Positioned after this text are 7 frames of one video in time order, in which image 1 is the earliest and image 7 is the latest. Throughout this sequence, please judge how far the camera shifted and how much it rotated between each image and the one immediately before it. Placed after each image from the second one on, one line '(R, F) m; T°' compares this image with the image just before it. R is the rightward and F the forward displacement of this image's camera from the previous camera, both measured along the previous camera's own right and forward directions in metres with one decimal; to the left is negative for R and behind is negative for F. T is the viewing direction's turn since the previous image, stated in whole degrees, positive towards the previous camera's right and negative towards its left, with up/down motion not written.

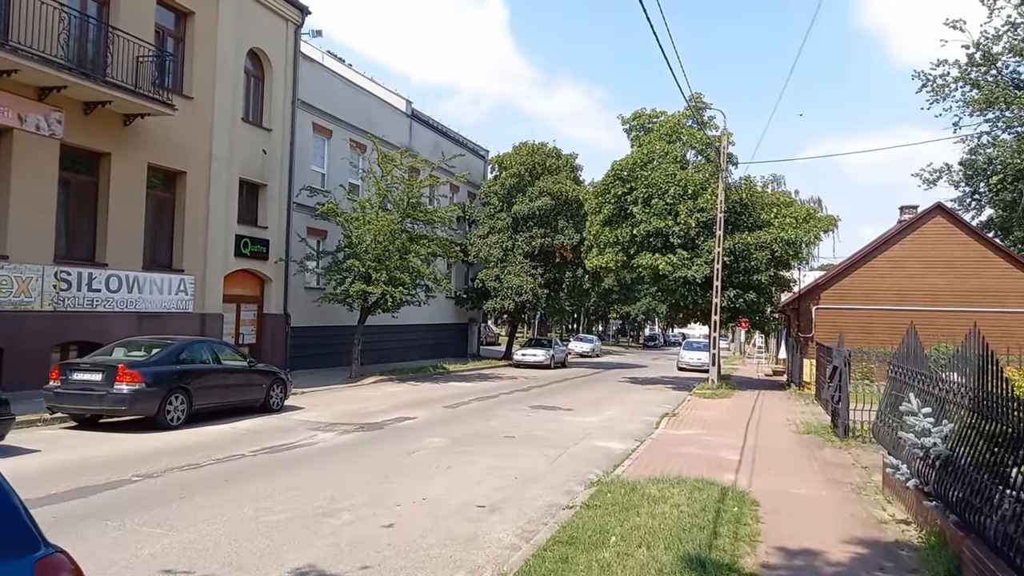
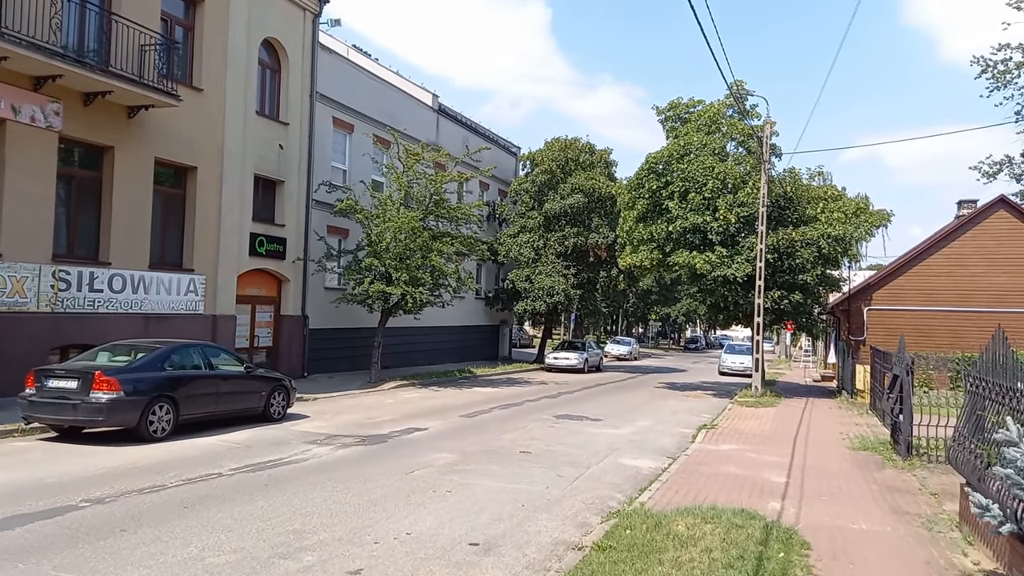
(+0.3, +1.2) m; -3°
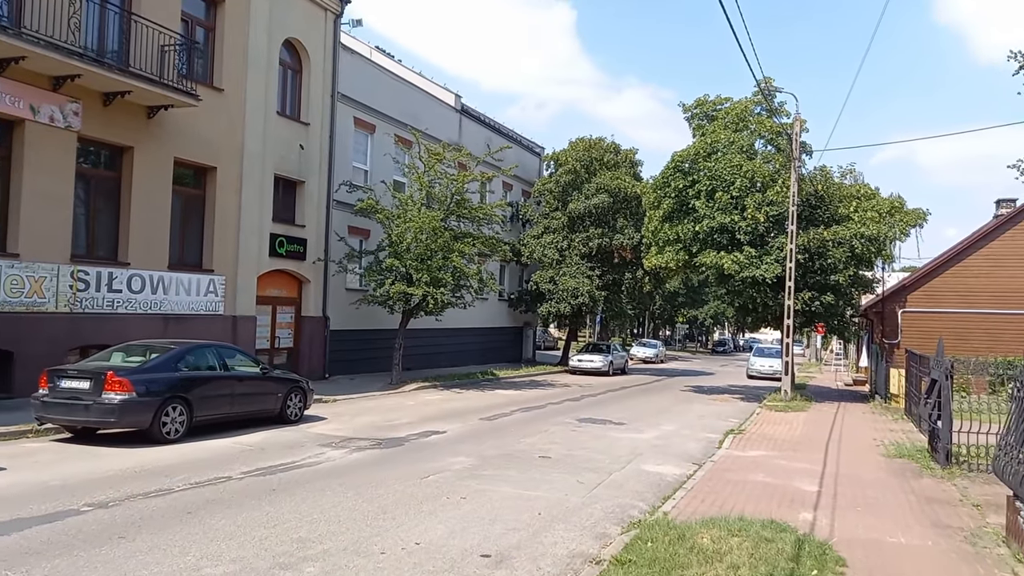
(+0.1, +0.3) m; -2°
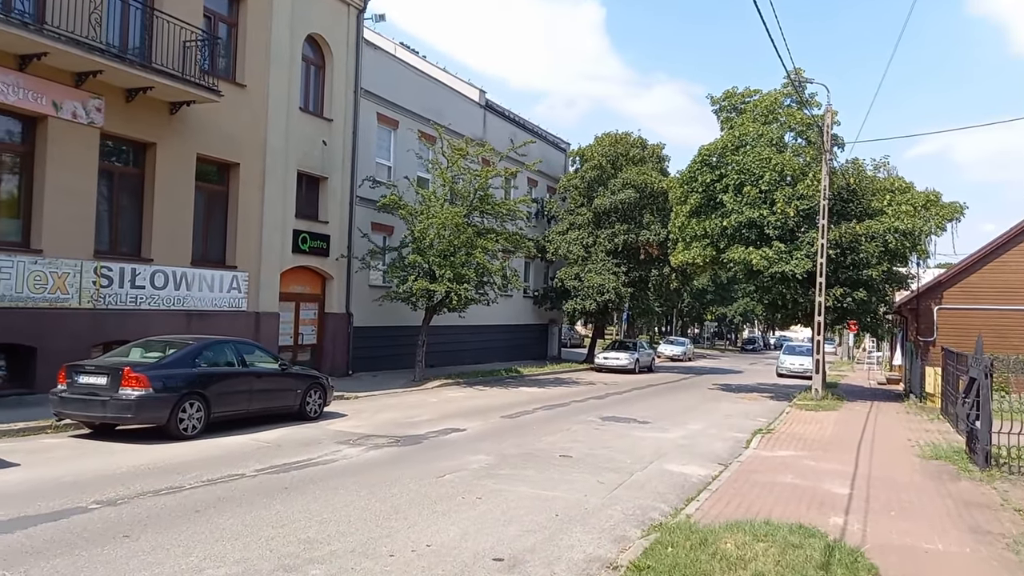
(+0.1, +0.2) m; -2°
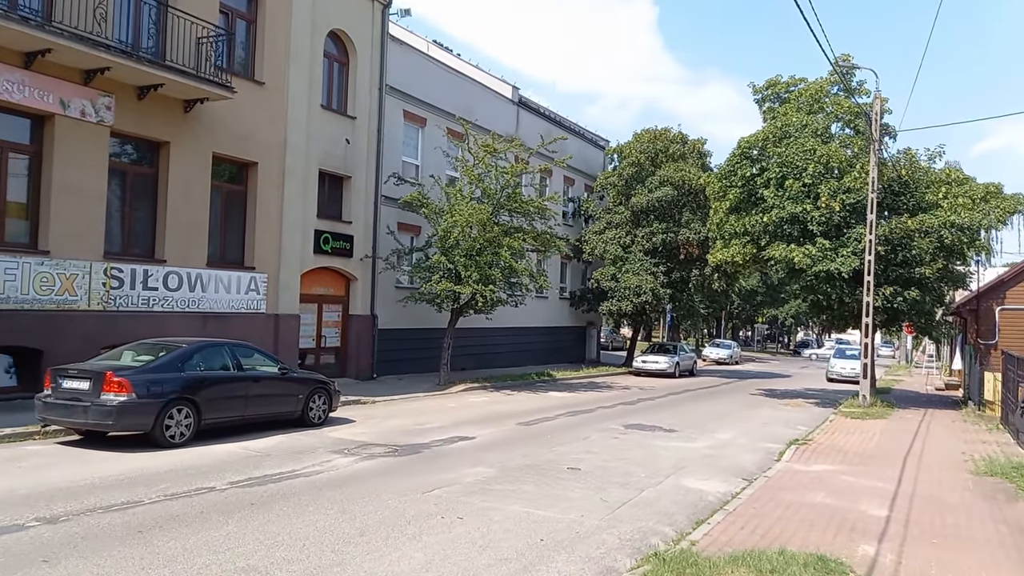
(+0.6, +0.8) m; -4°
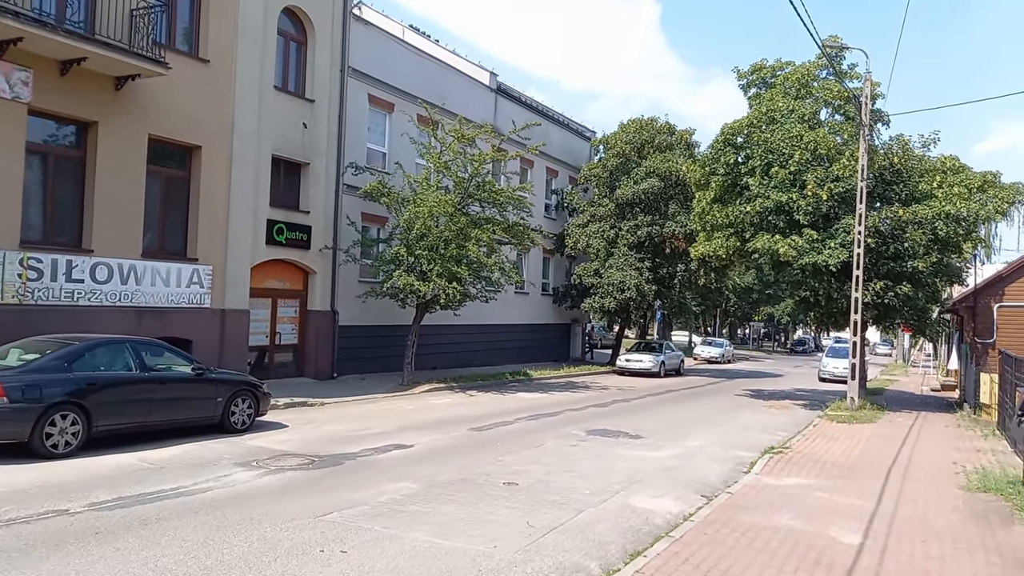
(+0.8, +1.2) m; 0°
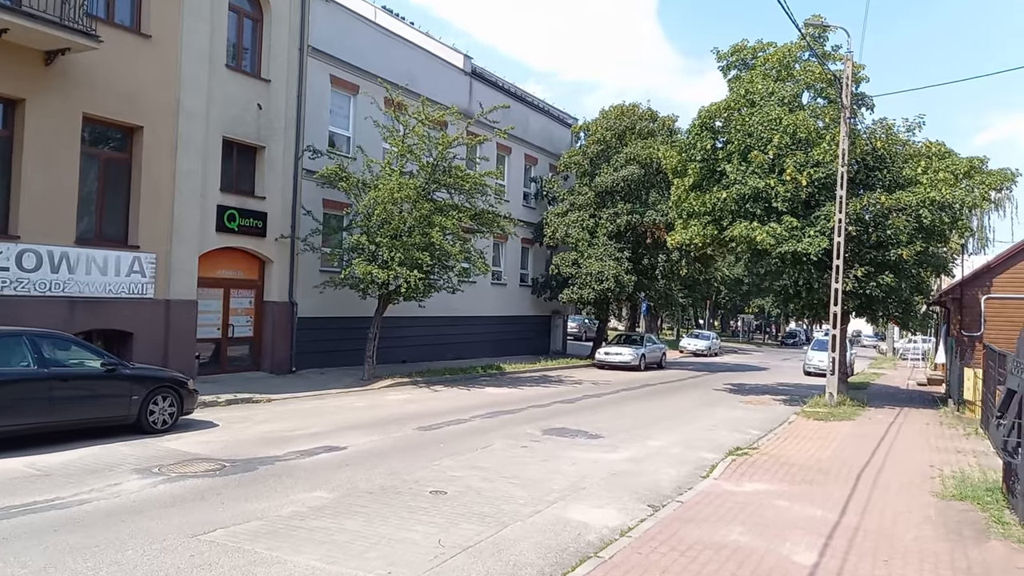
(+0.7, +0.9) m; 0°
